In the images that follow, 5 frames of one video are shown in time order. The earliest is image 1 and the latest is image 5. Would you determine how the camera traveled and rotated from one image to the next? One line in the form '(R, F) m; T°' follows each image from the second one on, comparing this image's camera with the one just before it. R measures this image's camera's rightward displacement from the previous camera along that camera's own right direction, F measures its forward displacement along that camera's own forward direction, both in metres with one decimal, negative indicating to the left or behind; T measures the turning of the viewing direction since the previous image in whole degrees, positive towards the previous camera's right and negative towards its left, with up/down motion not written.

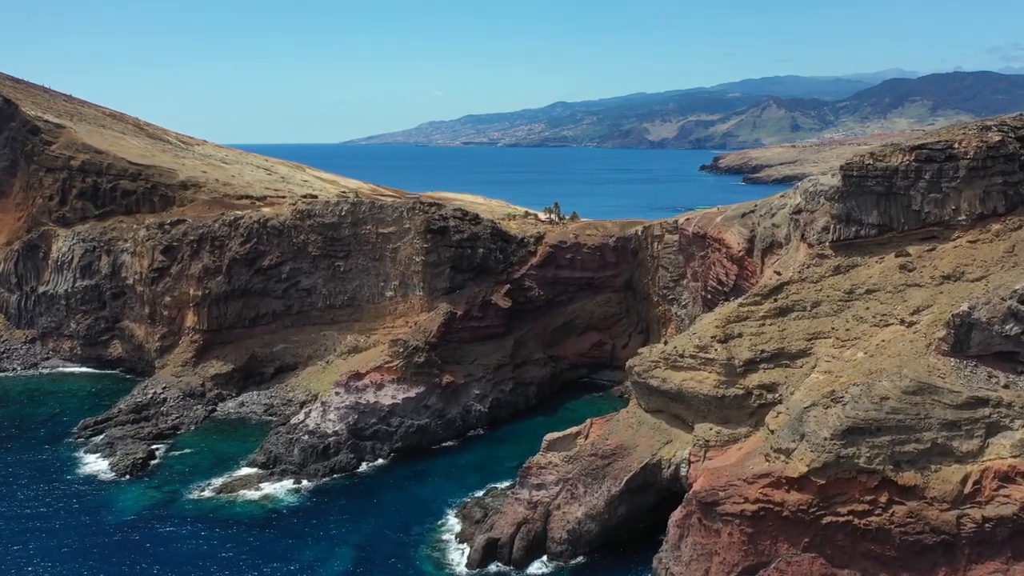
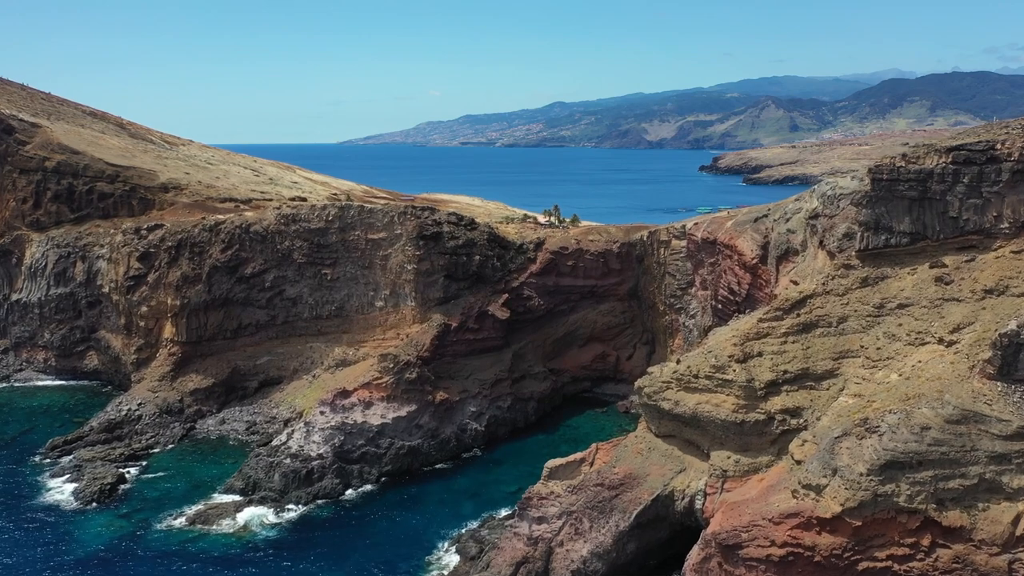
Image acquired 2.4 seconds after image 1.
(0.0, +2.8) m; 0°
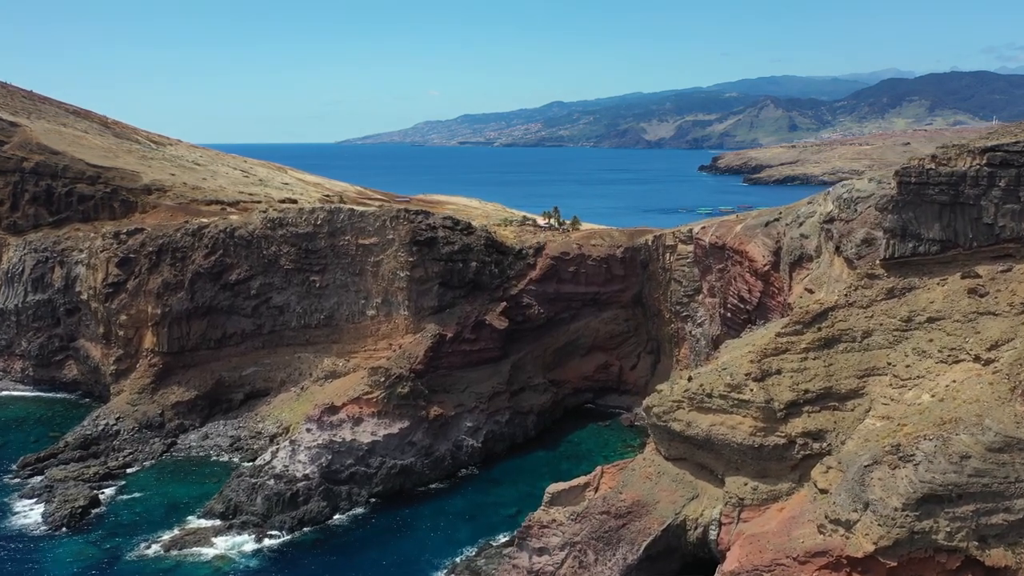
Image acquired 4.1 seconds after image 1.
(0.0, +2.2) m; 0°
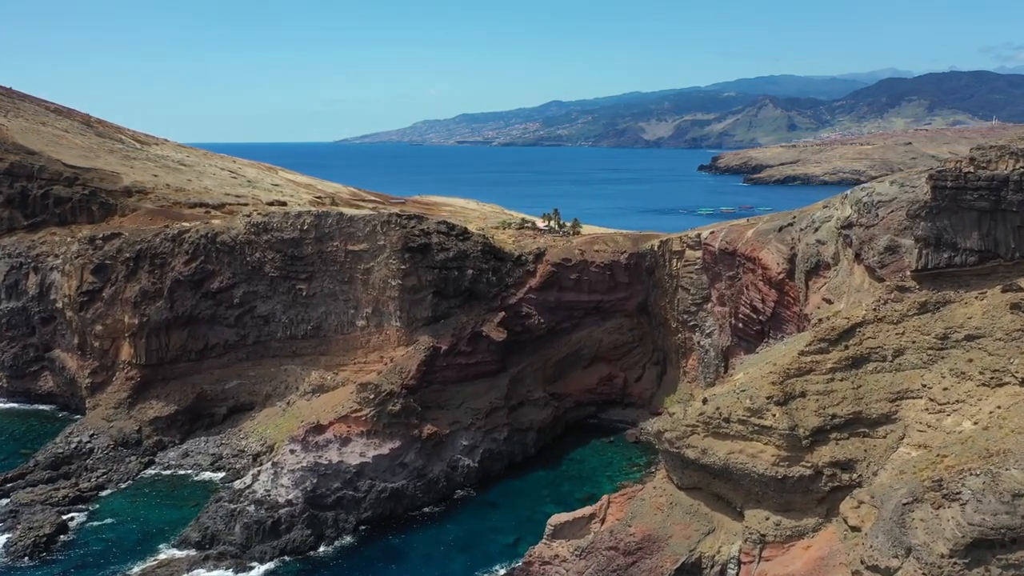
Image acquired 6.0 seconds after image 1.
(0.0, +2.4) m; 0°
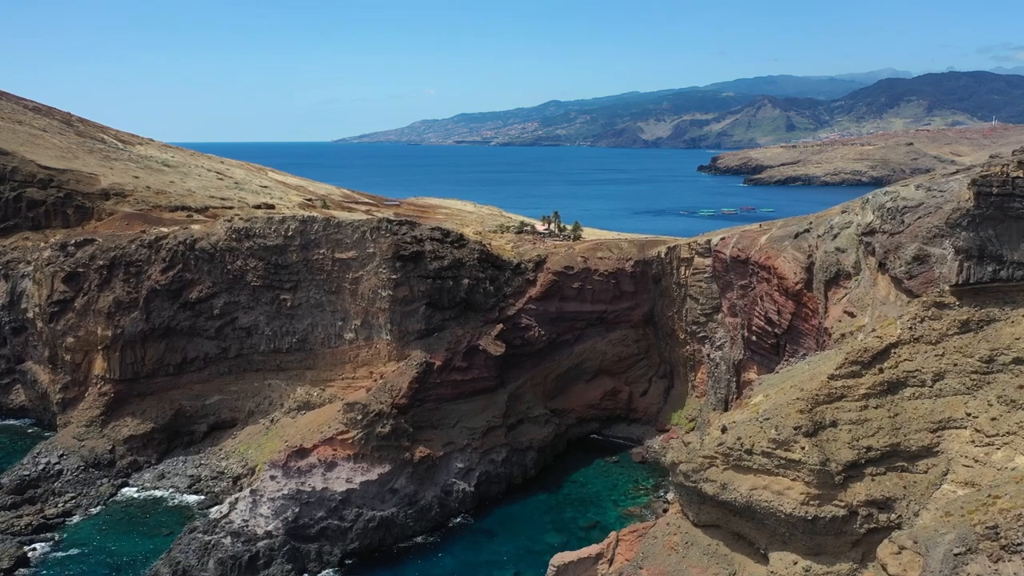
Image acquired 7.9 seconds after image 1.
(0.0, +2.5) m; 0°
